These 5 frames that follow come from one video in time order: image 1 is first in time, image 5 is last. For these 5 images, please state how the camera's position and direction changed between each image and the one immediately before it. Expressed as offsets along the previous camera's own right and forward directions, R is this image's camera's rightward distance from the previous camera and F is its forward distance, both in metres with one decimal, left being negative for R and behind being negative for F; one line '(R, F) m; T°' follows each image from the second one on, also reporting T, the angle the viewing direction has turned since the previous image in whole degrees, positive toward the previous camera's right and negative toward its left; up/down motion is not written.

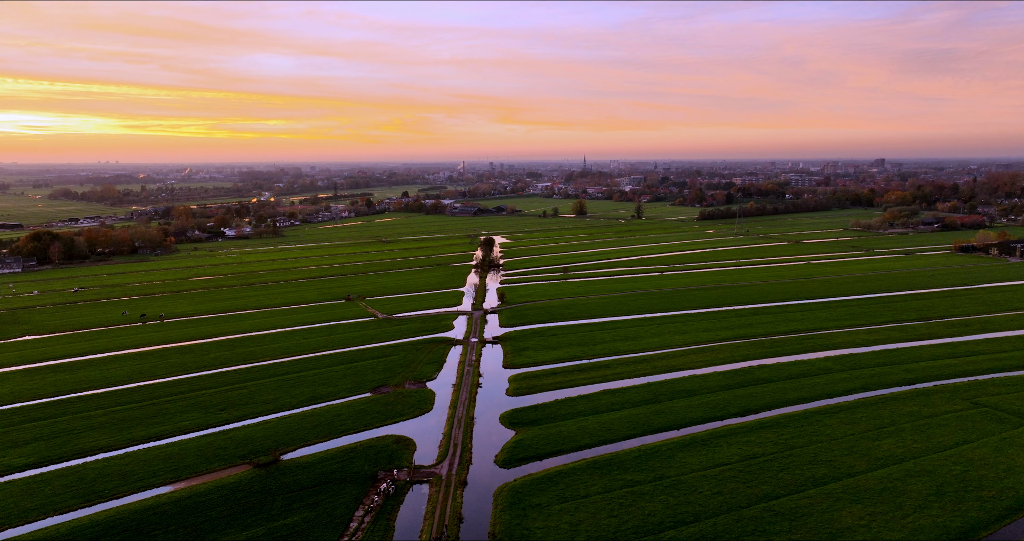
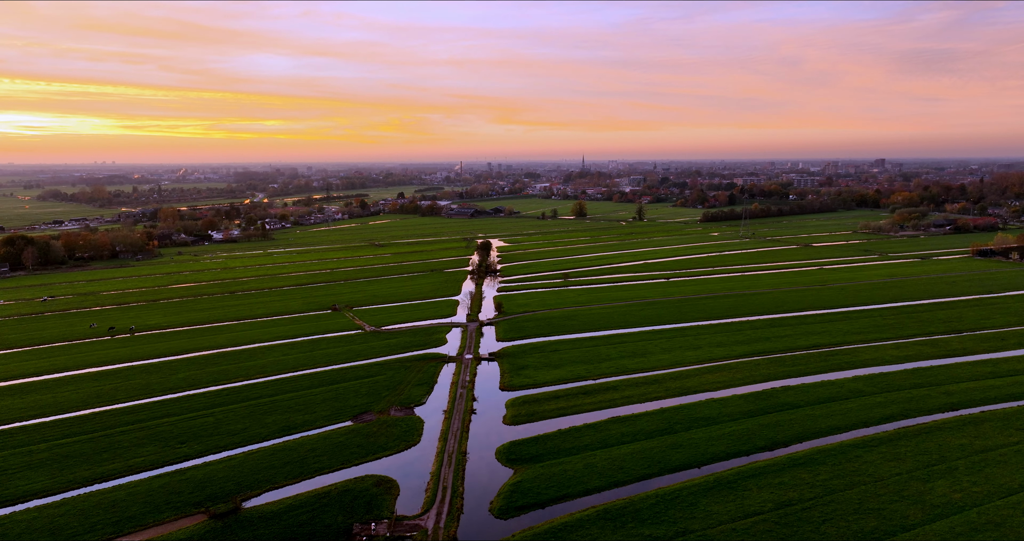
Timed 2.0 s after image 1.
(0.0, +2.4) m; 0°
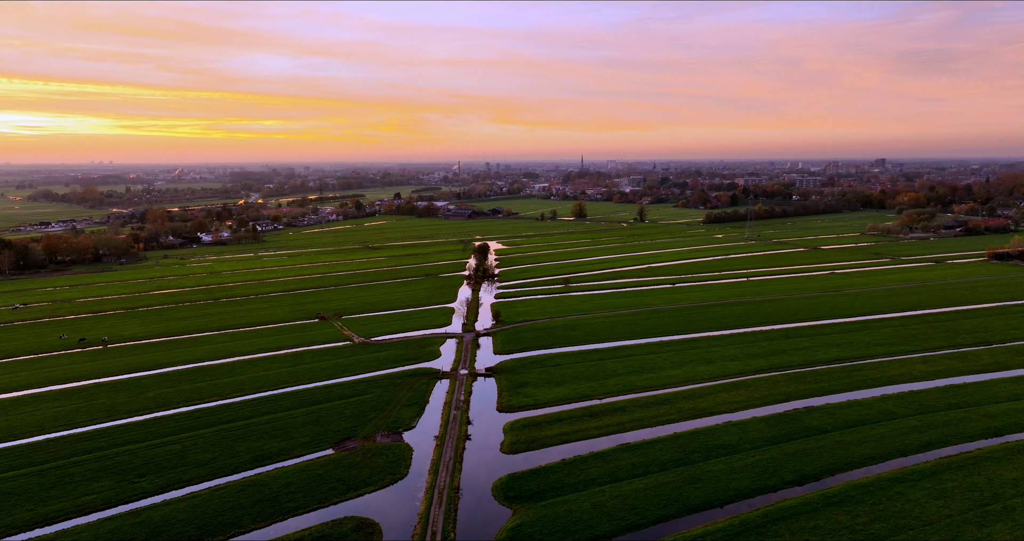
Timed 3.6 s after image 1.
(0.0, +2.0) m; 0°
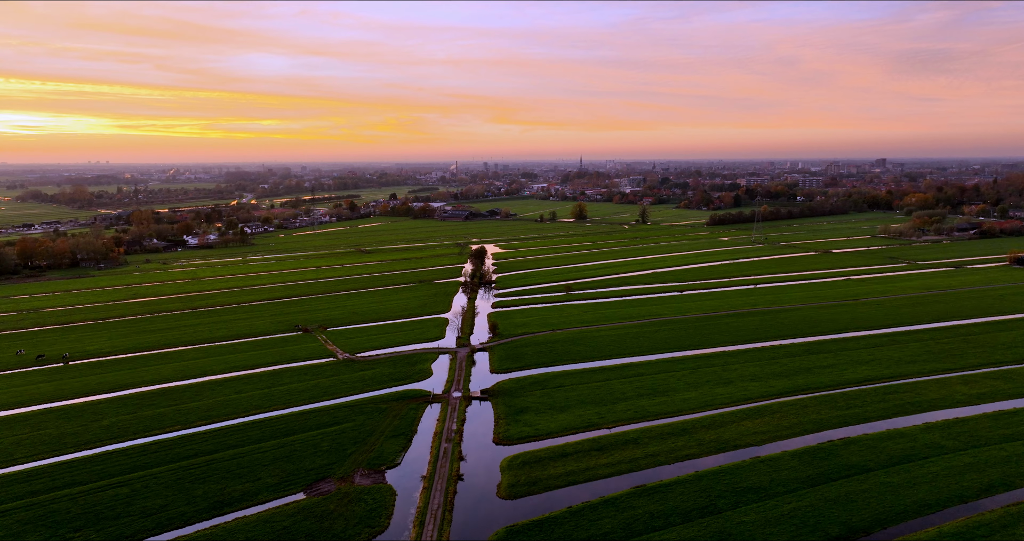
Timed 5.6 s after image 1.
(0.0, +2.4) m; 0°
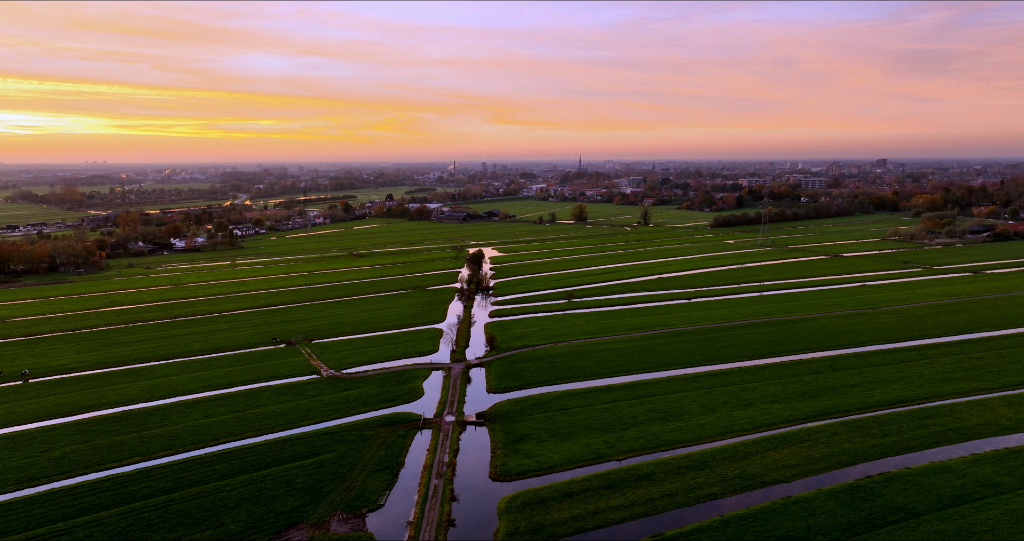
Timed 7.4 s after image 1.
(0.0, +2.1) m; 0°
